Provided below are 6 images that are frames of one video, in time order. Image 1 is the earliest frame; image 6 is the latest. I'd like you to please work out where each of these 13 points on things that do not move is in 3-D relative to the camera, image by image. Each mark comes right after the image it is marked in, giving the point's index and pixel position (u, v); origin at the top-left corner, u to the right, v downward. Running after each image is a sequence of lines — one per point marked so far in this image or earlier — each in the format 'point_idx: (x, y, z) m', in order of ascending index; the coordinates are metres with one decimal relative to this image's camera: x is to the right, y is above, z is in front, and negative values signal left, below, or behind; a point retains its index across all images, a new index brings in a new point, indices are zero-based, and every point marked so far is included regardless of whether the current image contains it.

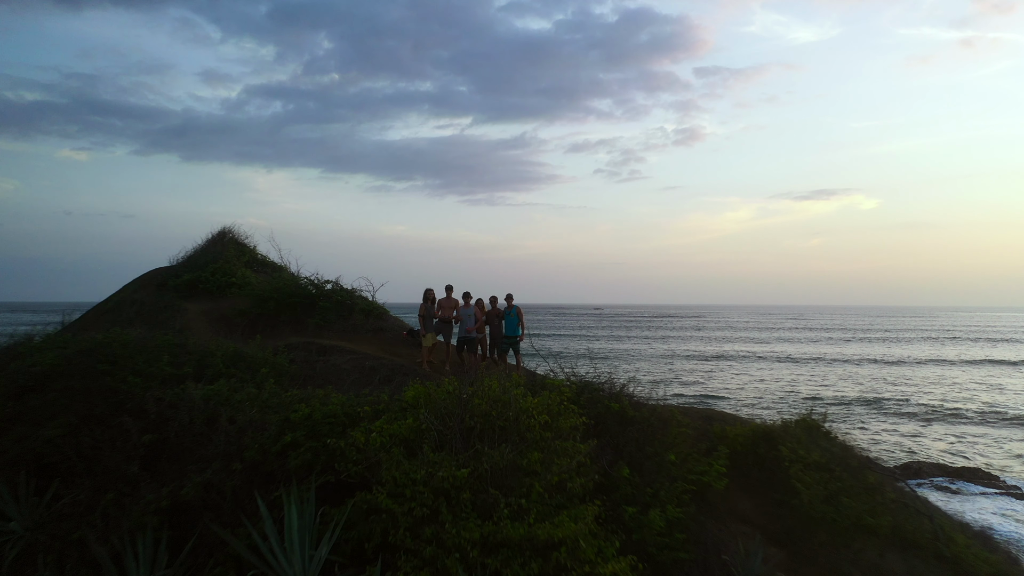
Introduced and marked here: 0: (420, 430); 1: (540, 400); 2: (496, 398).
0: (-0.5, -0.8, +3.4) m
1: (+0.2, -0.7, +3.7) m
2: (-0.1, -0.7, +3.6) m
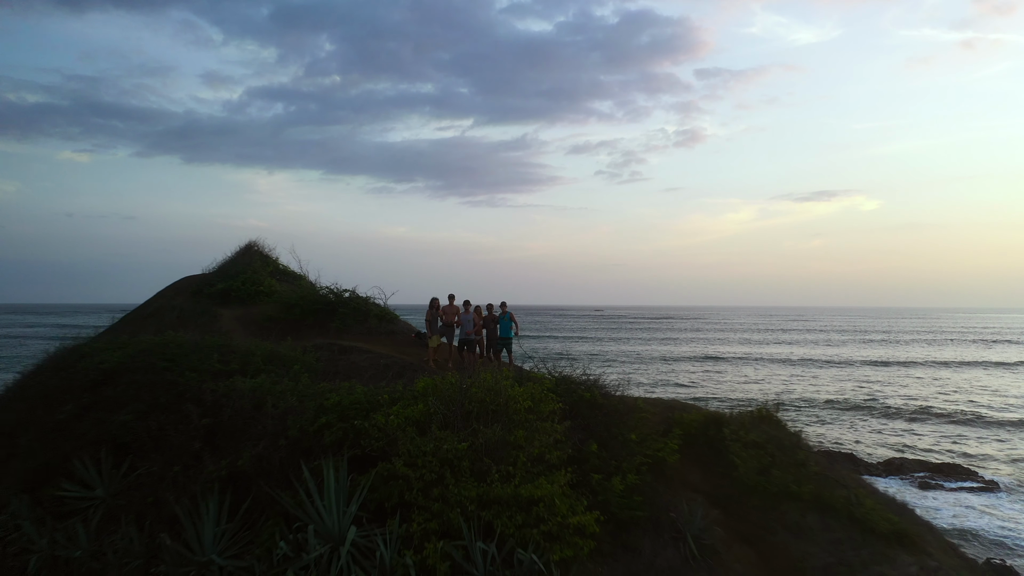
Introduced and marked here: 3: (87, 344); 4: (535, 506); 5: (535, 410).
0: (-0.6, -0.9, +4.2) m
1: (+0.1, -0.8, +4.4) m
2: (-0.2, -0.8, +4.4) m
3: (-4.4, -0.7, +5.9) m
4: (+0.1, -1.4, +3.7) m
5: (+0.2, -1.0, +4.3) m
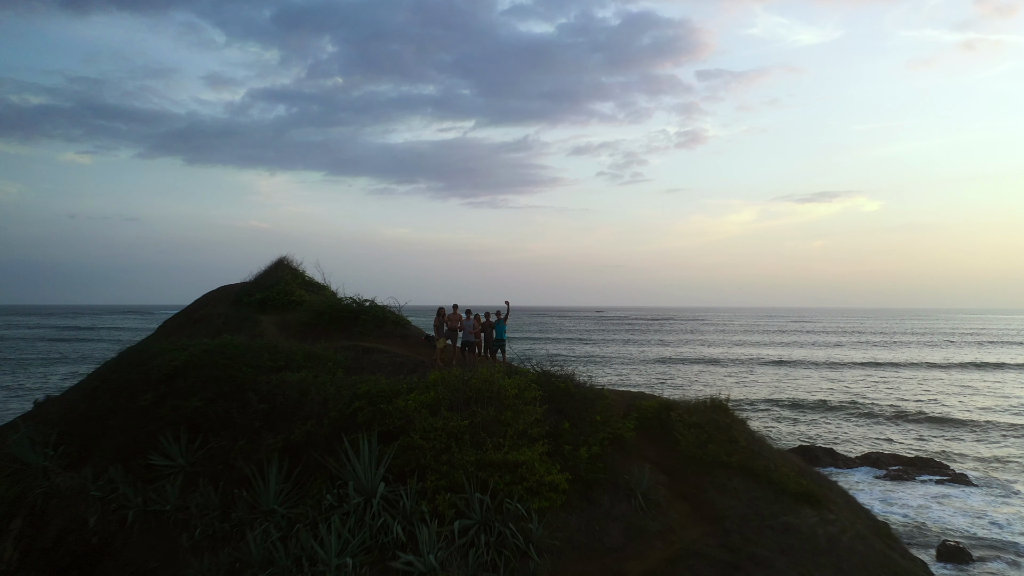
0: (-0.7, -1.0, +5.3) m
1: (0.0, -1.0, +5.6) m
2: (-0.2, -0.9, +5.5) m
3: (-4.5, -0.8, +7.1) m
4: (+0.1, -1.5, +4.8) m
5: (+0.1, -1.1, +5.4) m
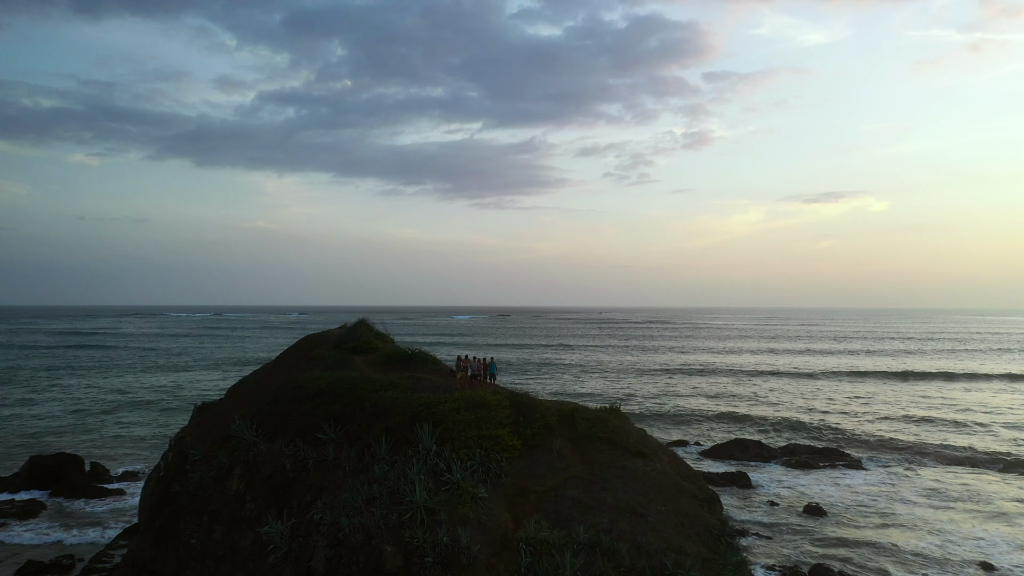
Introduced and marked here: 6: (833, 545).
0: (-1.0, -2.3, +10.7) m
1: (-0.3, -2.2, +11.0) m
2: (-0.6, -2.1, +10.9) m
3: (-4.8, -2.0, +12.5) m
4: (-0.3, -2.7, +10.2) m
5: (-0.2, -2.3, +10.8) m
6: (+9.0, -7.2, +15.6) m
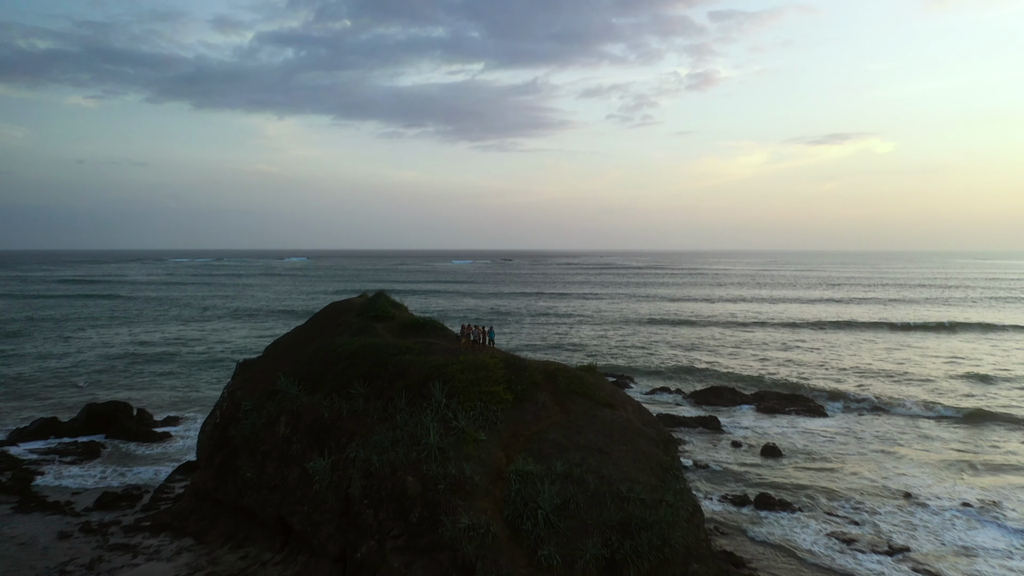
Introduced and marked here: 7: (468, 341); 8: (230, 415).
0: (-1.1, -1.9, +13.2) m
1: (-0.4, -1.7, +13.4) m
2: (-0.7, -1.7, +13.3) m
3: (-4.9, -1.4, +14.9) m
4: (-0.4, -2.4, +12.7) m
5: (-0.4, -1.9, +13.3) m
6: (+8.9, -6.2, +18.4) m
7: (-1.4, -1.6, +15.8) m
8: (-7.8, -3.5, +15.3) m
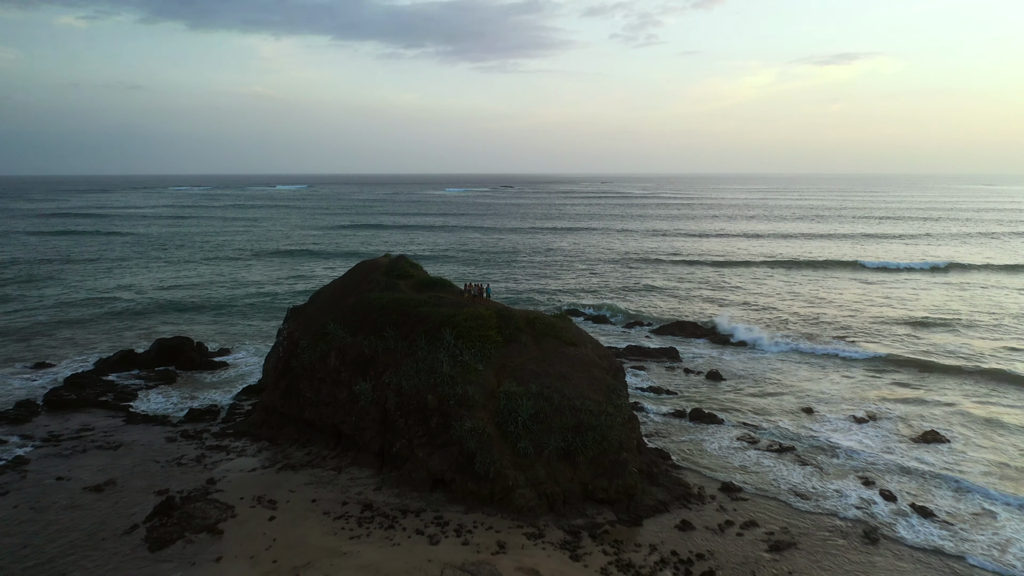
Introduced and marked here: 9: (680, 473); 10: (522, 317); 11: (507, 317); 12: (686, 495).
0: (-1.4, -0.9, +17.8) m
1: (-0.7, -0.8, +18.0) m
2: (-1.0, -0.8, +17.9) m
3: (-5.2, -0.3, +19.5) m
4: (-0.7, -1.5, +17.3) m
5: (-0.7, -0.9, +17.9) m
6: (+8.7, -4.6, +23.5) m
7: (-1.7, -0.3, +20.3) m
8: (-8.0, -2.3, +20.2) m
9: (+5.3, -5.8, +17.5) m
10: (+0.3, -1.0, +18.3) m
11: (-0.2, -0.9, +18.1) m
12: (+5.0, -6.0, +16.1) m
